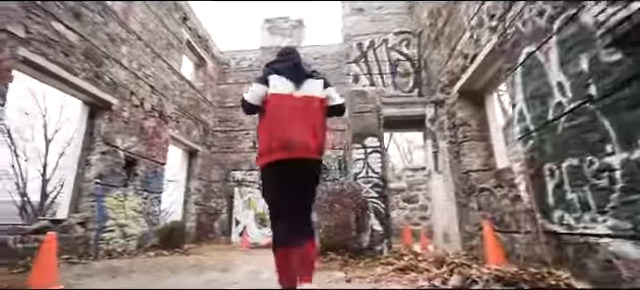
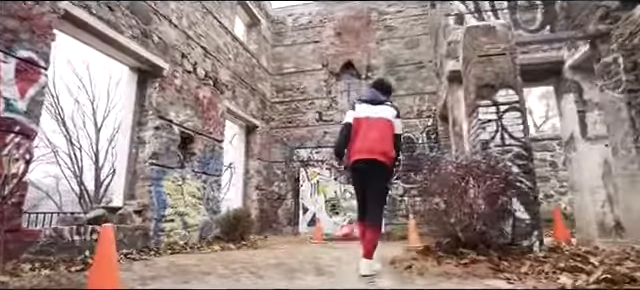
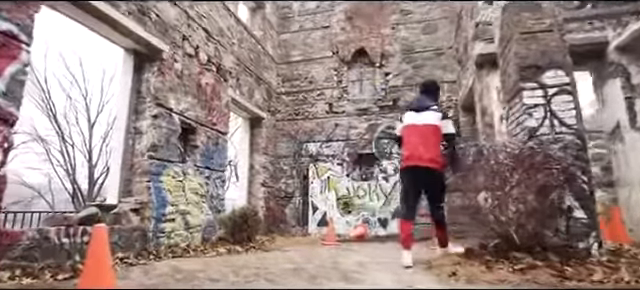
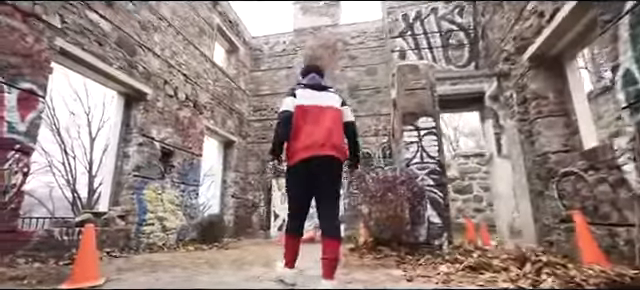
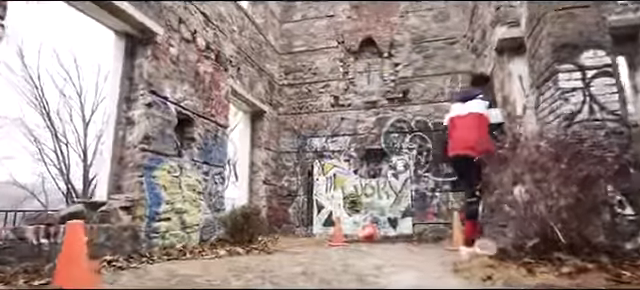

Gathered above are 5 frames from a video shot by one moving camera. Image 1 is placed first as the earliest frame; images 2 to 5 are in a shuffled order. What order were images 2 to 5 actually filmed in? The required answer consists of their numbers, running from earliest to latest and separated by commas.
4, 2, 3, 5
